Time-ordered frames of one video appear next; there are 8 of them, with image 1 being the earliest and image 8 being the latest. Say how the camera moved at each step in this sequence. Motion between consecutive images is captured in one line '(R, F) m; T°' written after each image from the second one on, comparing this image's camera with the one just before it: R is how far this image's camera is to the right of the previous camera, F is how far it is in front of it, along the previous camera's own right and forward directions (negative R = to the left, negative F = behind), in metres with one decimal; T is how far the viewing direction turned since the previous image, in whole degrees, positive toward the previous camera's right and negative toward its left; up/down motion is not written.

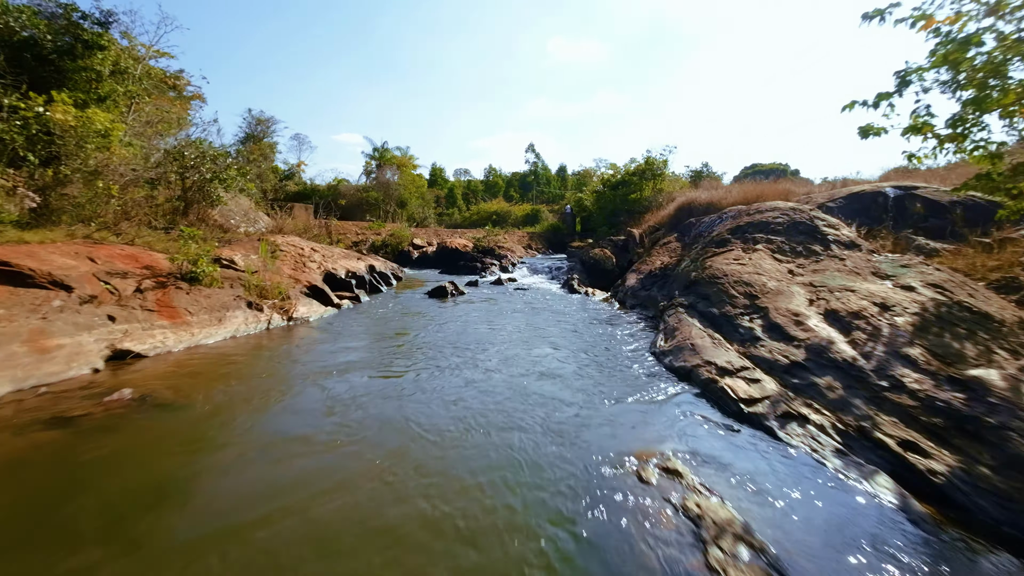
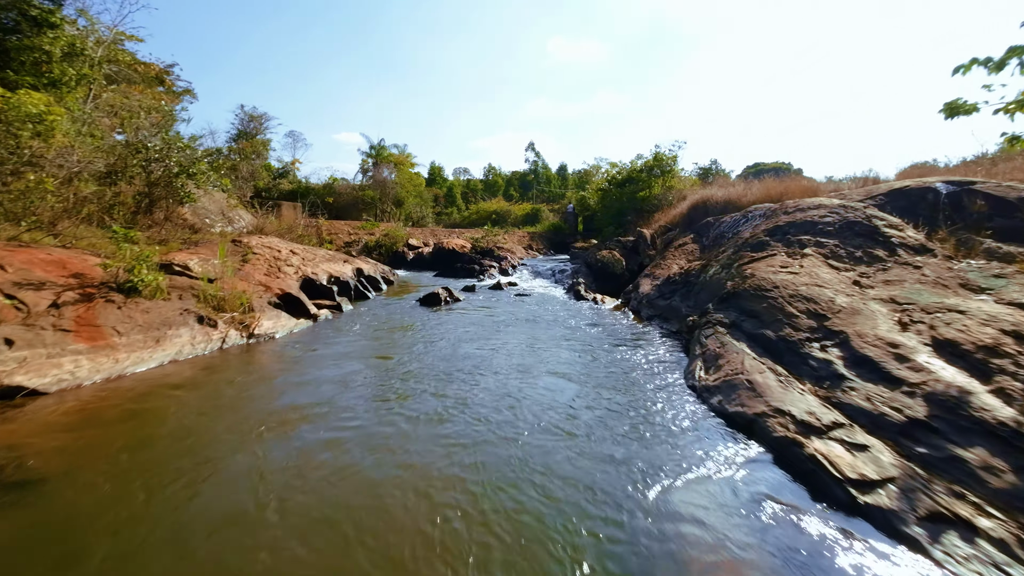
(0.0, +1.5) m; 0°
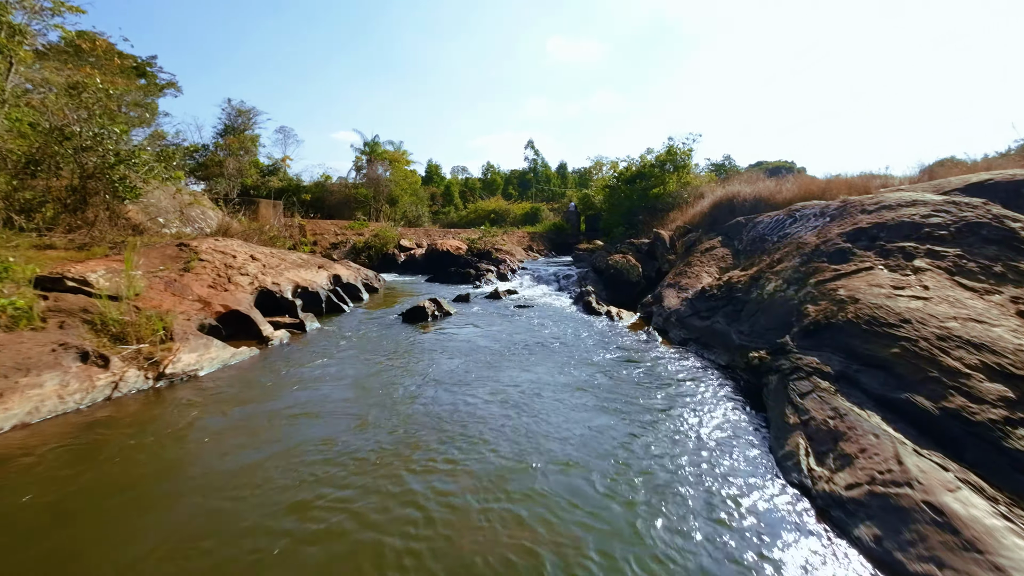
(0.0, +2.1) m; 0°
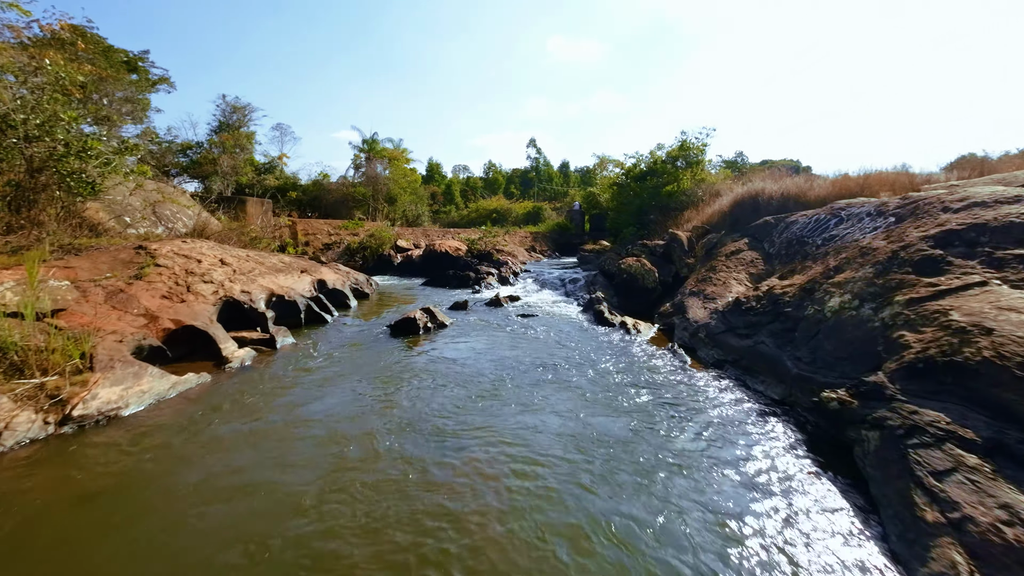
(0.0, +1.4) m; 0°
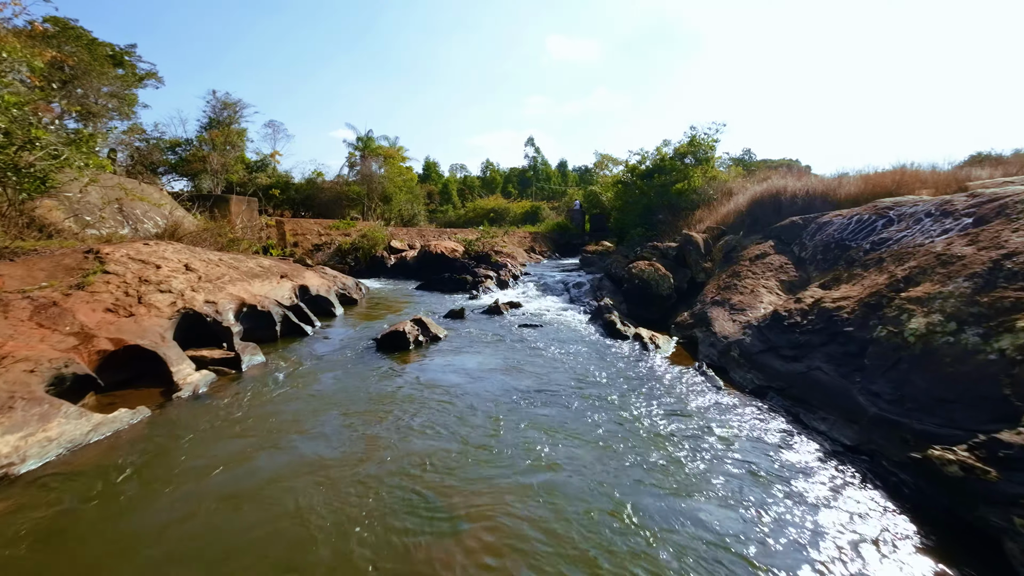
(-0.1, +1.2) m; 0°
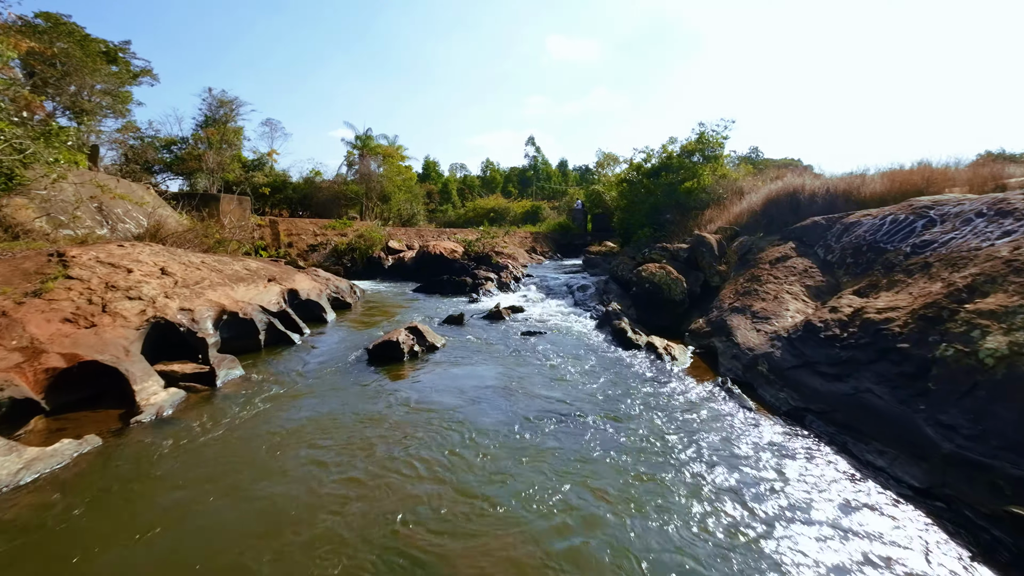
(-0.1, +0.7) m; 0°
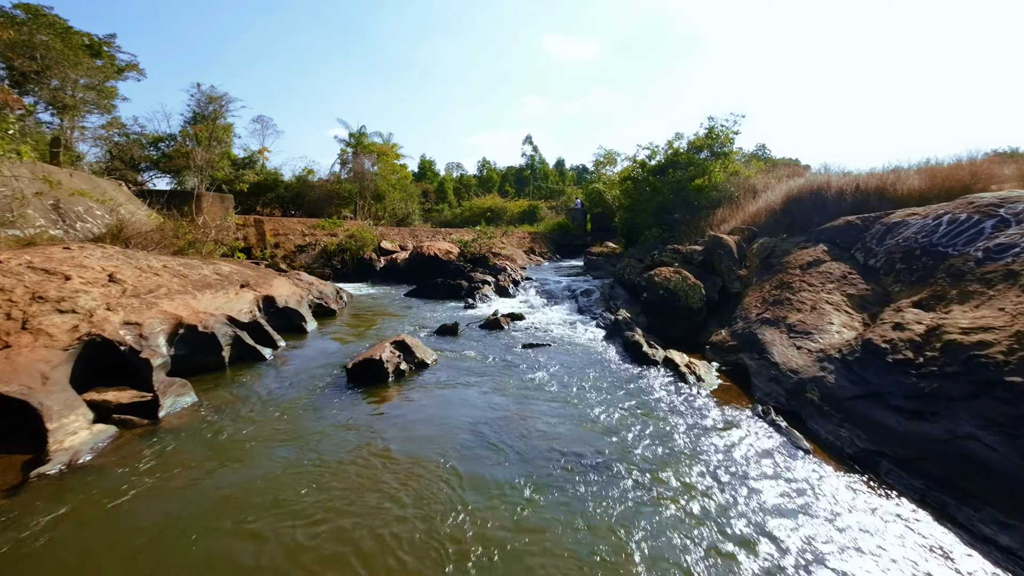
(-0.1, +1.1) m; 0°
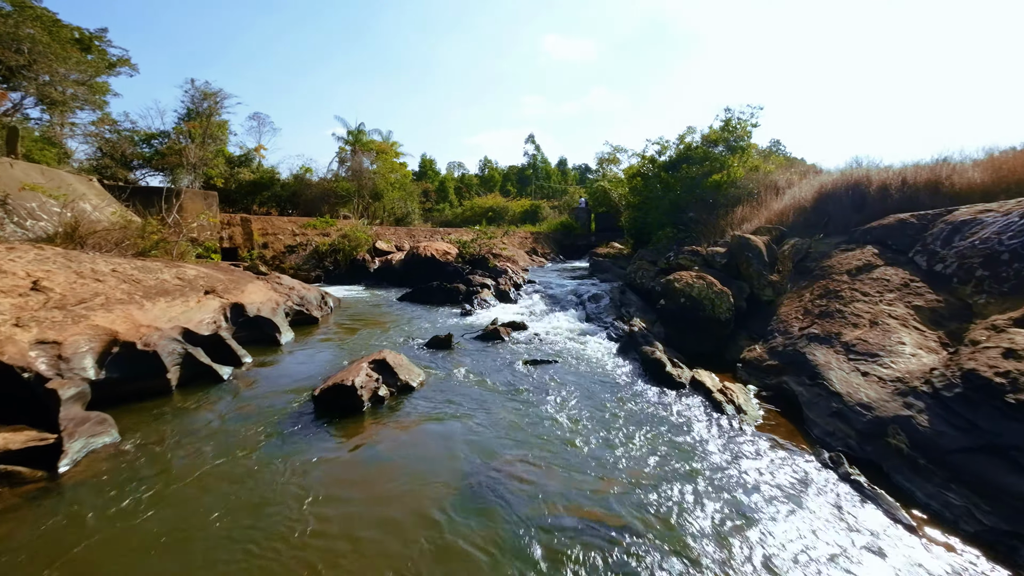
(0.0, +1.2) m; 0°
